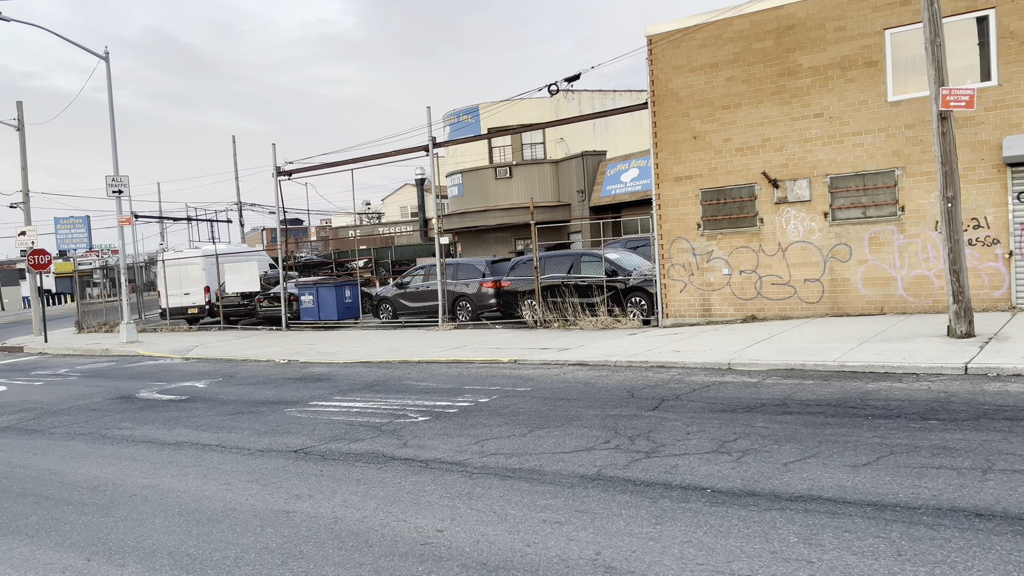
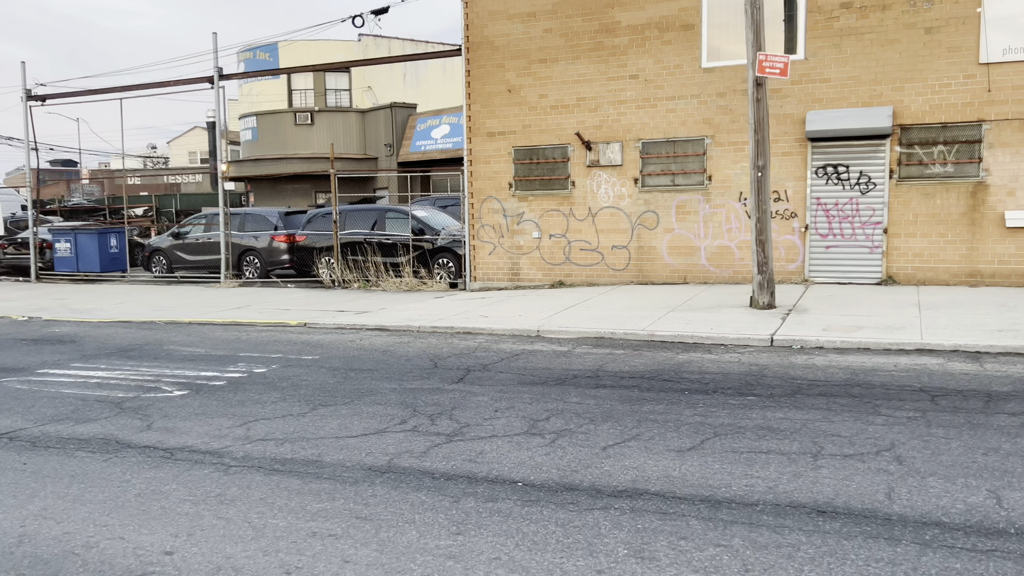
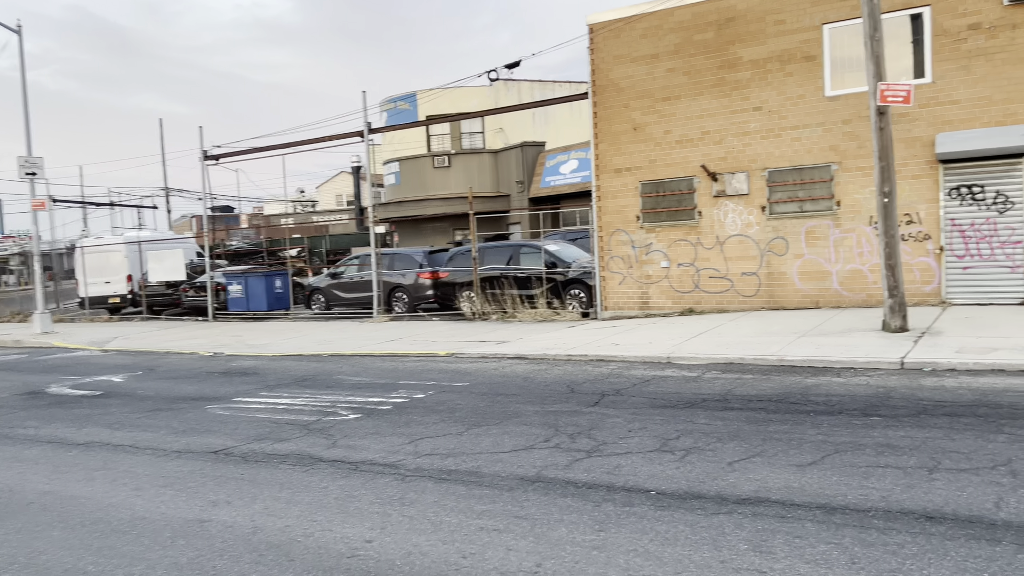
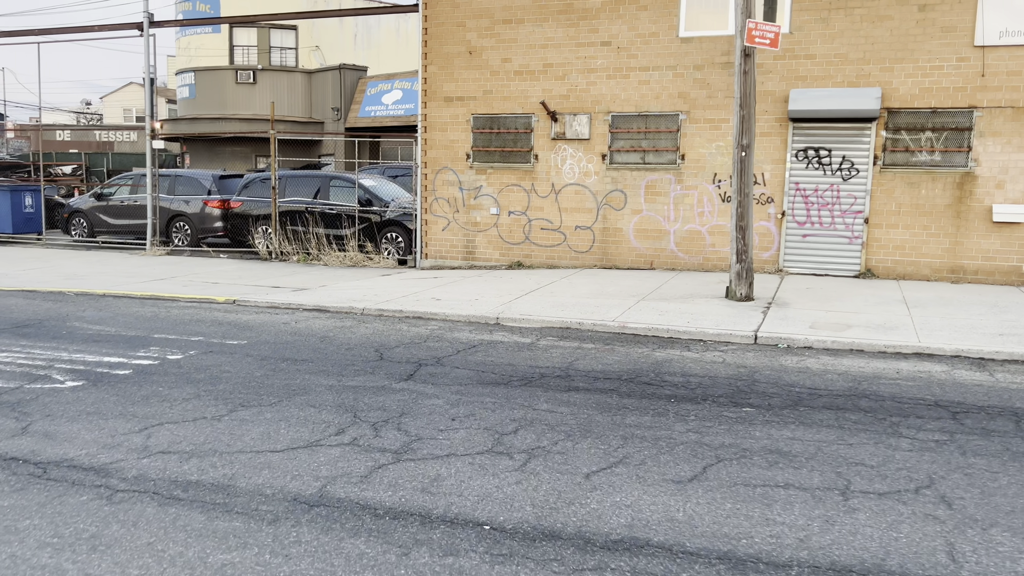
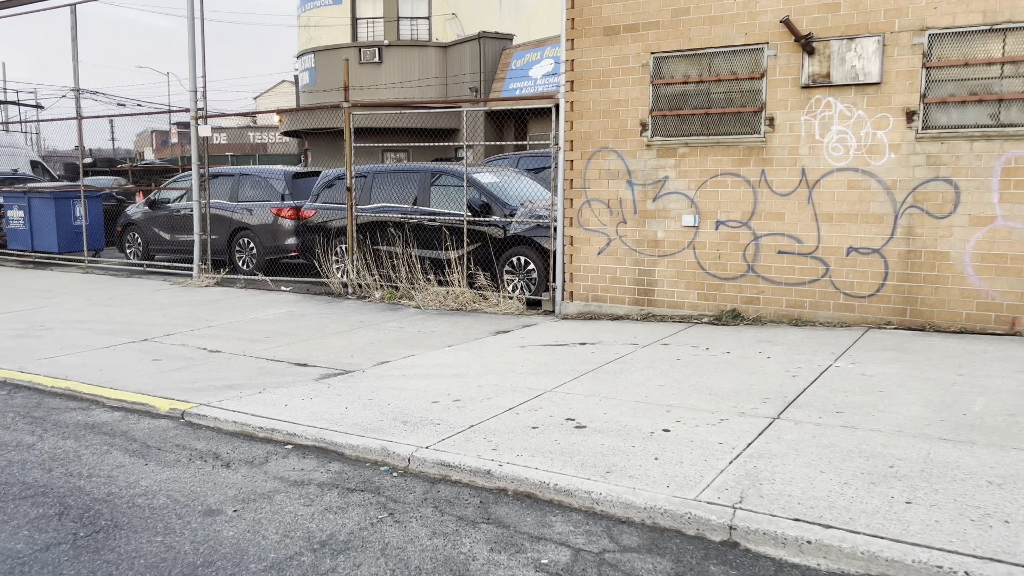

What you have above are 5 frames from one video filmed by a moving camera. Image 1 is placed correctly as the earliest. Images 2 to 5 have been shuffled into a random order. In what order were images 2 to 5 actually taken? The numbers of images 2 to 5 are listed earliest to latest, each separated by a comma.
3, 2, 4, 5
